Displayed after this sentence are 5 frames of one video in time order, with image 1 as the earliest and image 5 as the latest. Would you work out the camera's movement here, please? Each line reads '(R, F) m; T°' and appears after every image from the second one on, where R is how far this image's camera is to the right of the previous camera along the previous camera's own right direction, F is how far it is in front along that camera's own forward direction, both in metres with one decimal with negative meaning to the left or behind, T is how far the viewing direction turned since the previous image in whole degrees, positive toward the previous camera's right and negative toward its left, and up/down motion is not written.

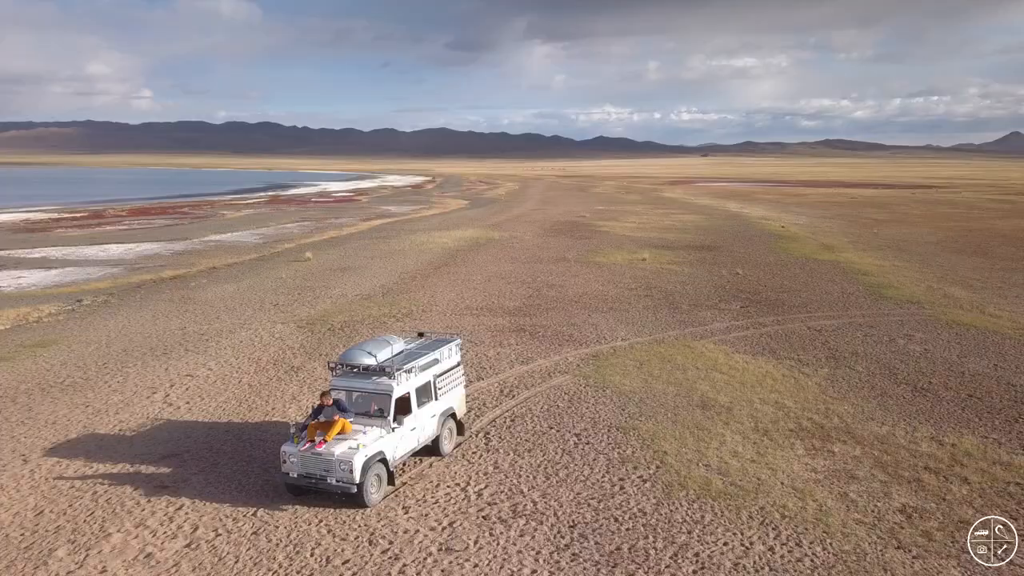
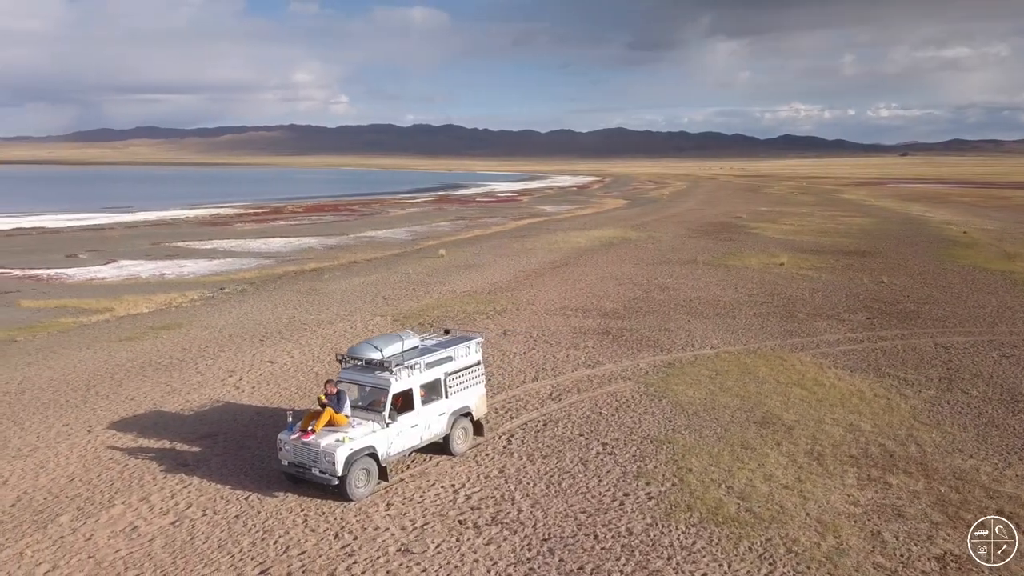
(+2.7, +0.8) m; -12°
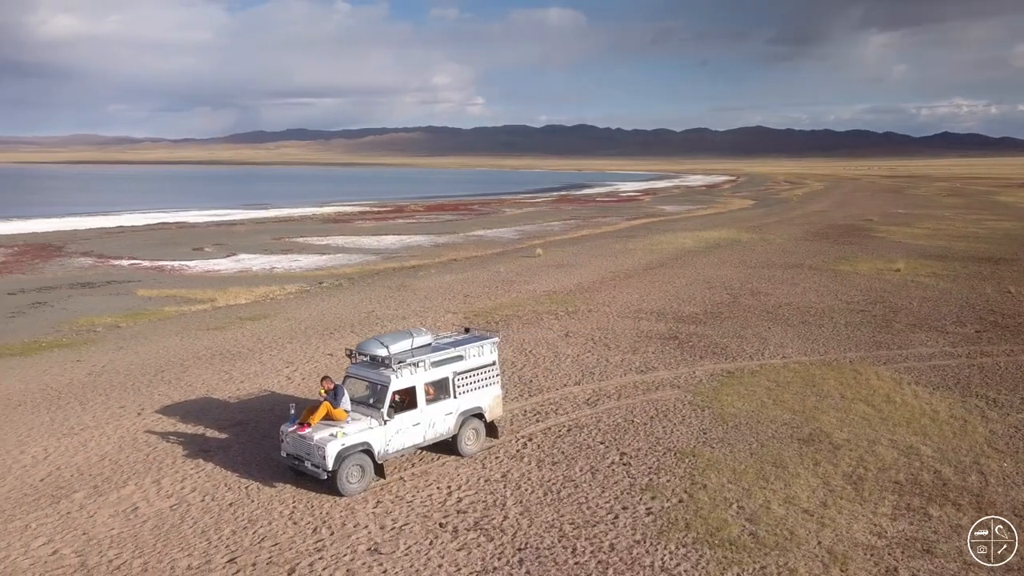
(+2.0, +0.5) m; -9°
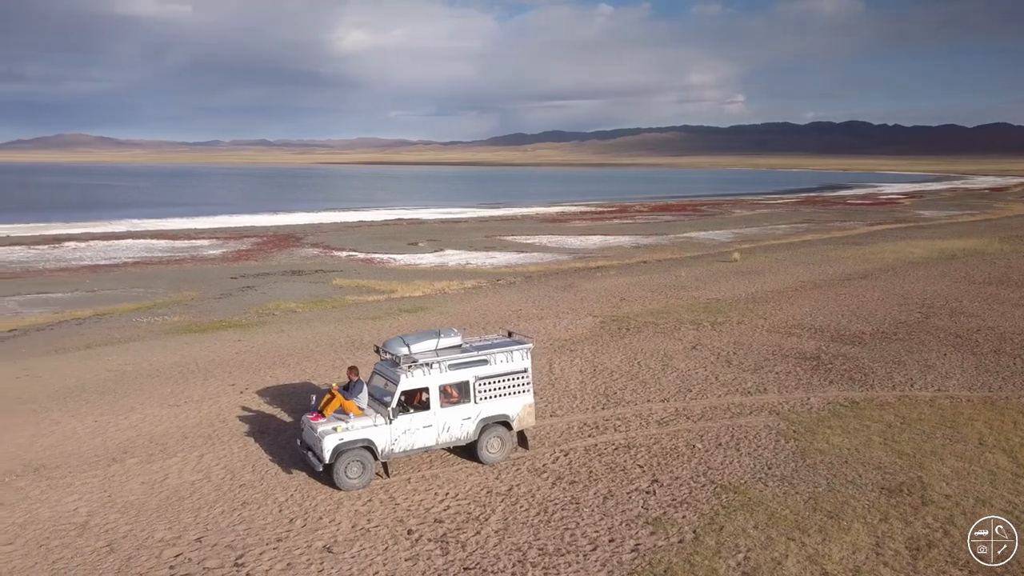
(+3.6, +1.2) m; -17°
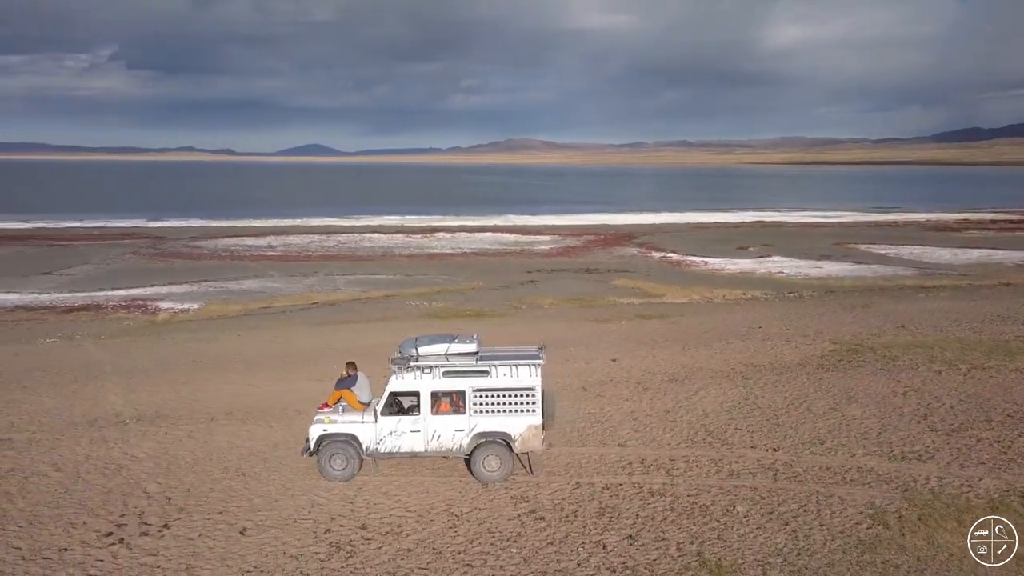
(+6.0, +2.5) m; -29°
